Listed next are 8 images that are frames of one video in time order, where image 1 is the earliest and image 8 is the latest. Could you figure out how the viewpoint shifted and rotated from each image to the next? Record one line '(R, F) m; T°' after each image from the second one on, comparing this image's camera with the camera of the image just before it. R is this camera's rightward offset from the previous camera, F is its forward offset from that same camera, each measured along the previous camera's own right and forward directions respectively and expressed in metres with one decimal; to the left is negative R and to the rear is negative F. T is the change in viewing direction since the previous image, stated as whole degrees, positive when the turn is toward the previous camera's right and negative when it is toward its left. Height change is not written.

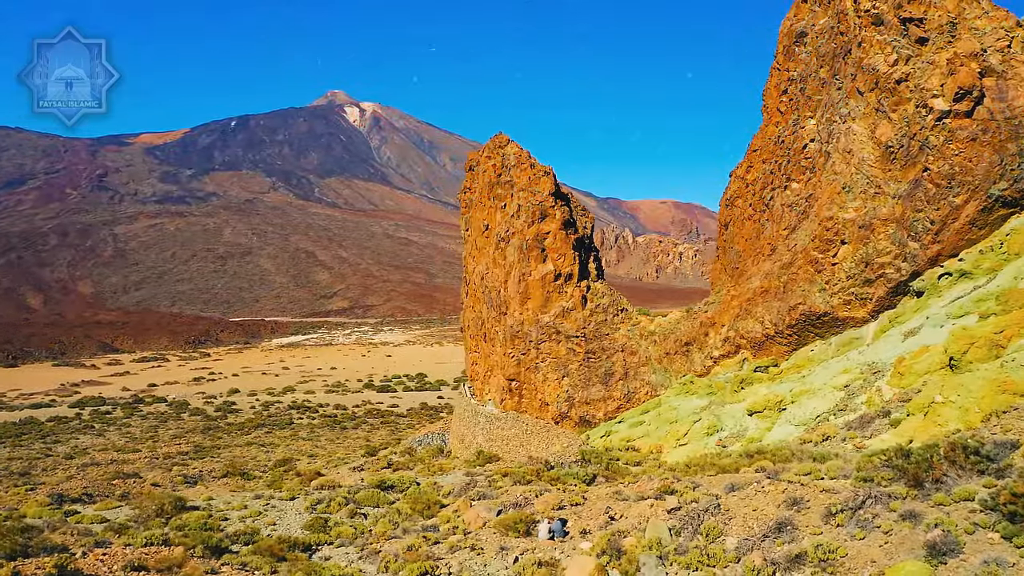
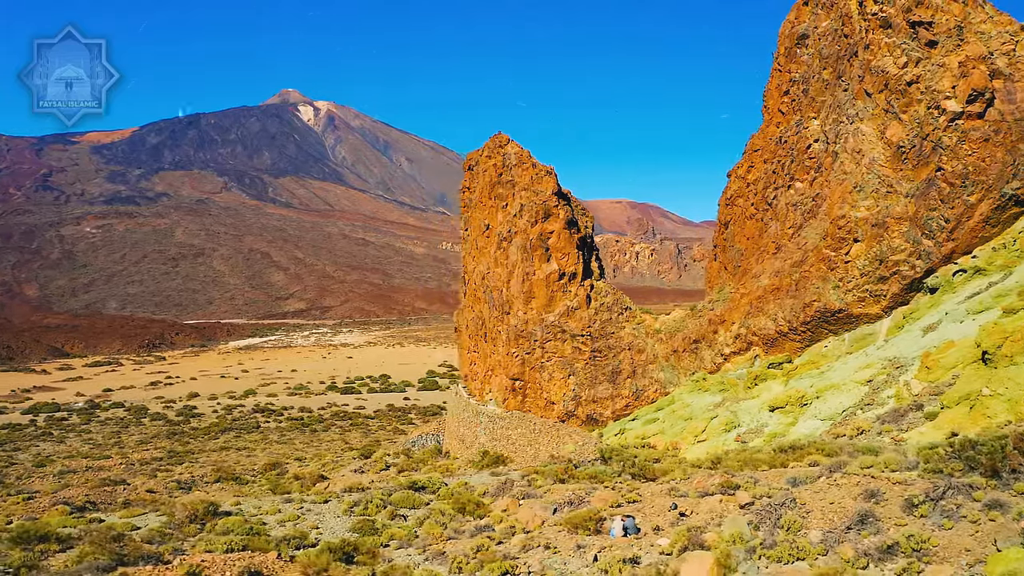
(-0.8, 0.0) m; +2°
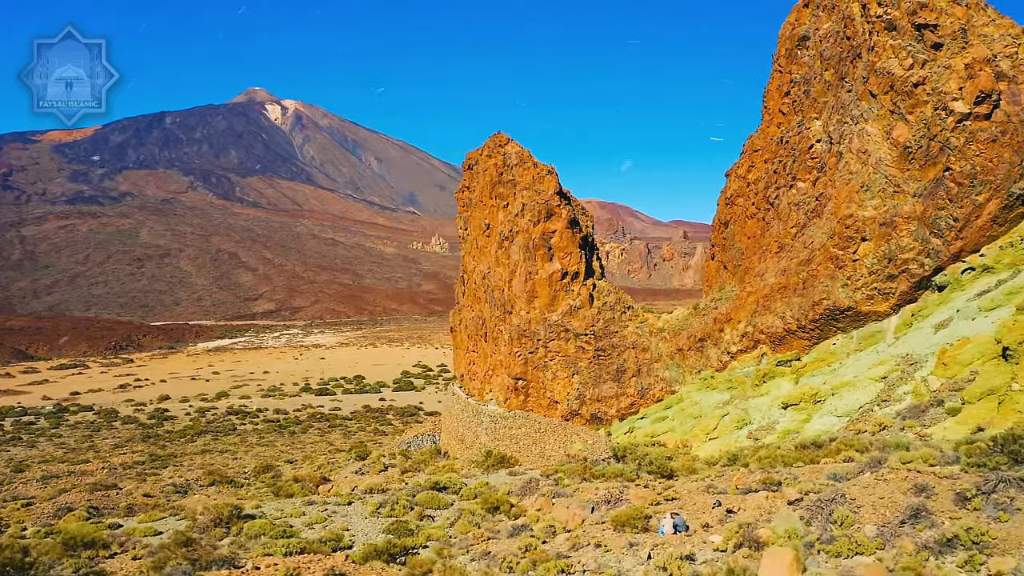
(-0.6, 0.0) m; +2°
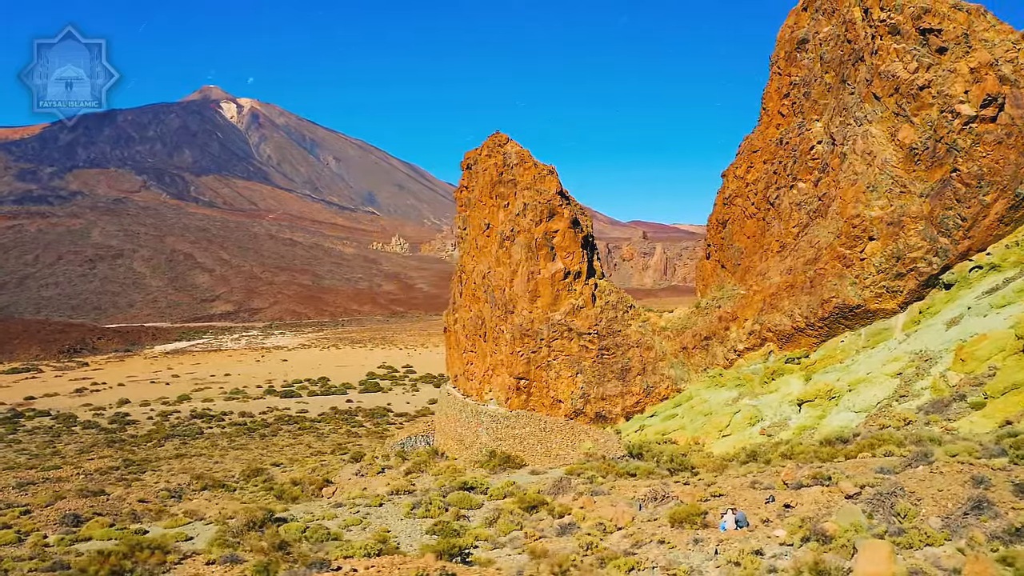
(-0.7, 0.0) m; +2°
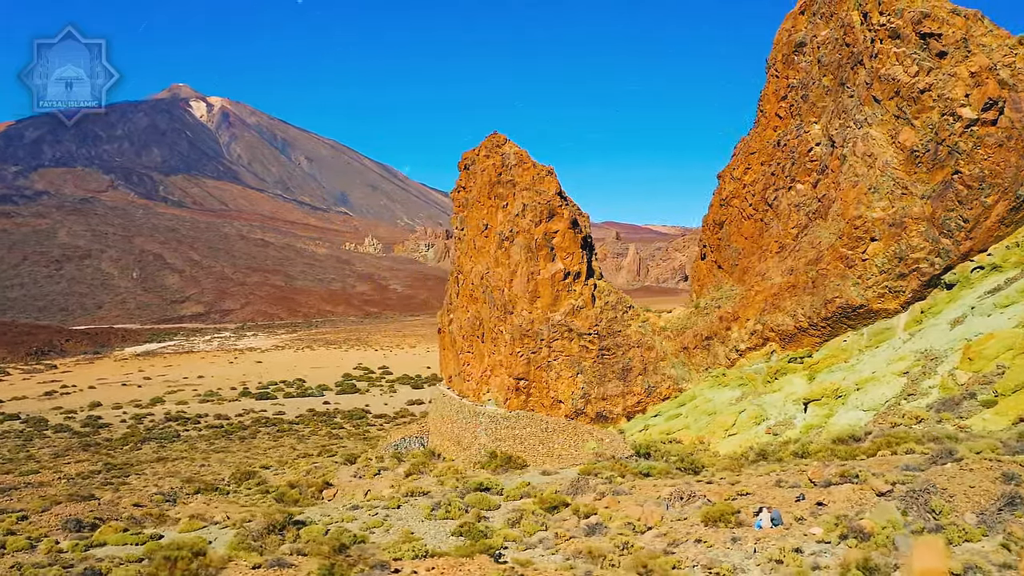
(-0.5, 0.0) m; +2°
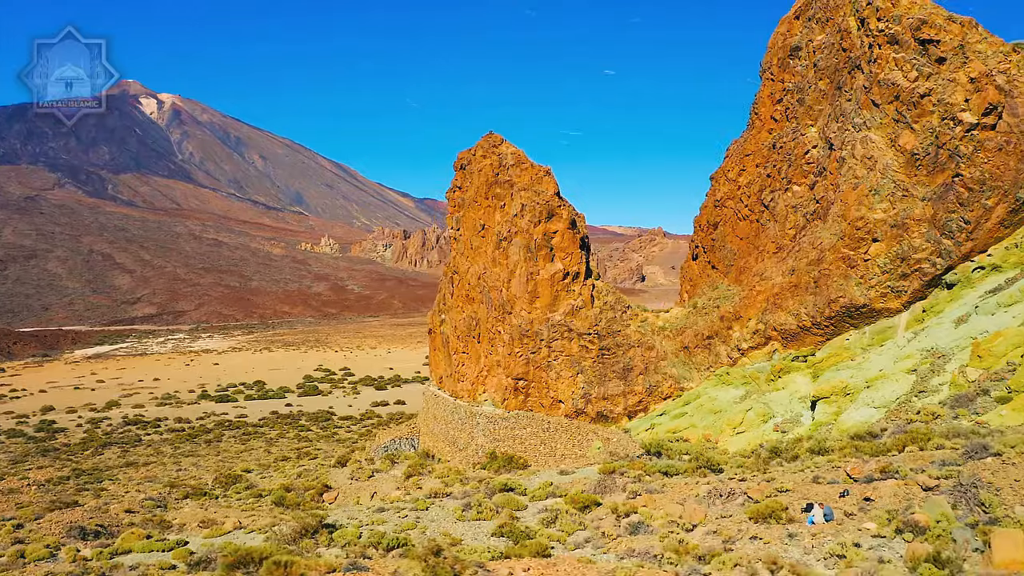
(-0.7, 0.0) m; +2°
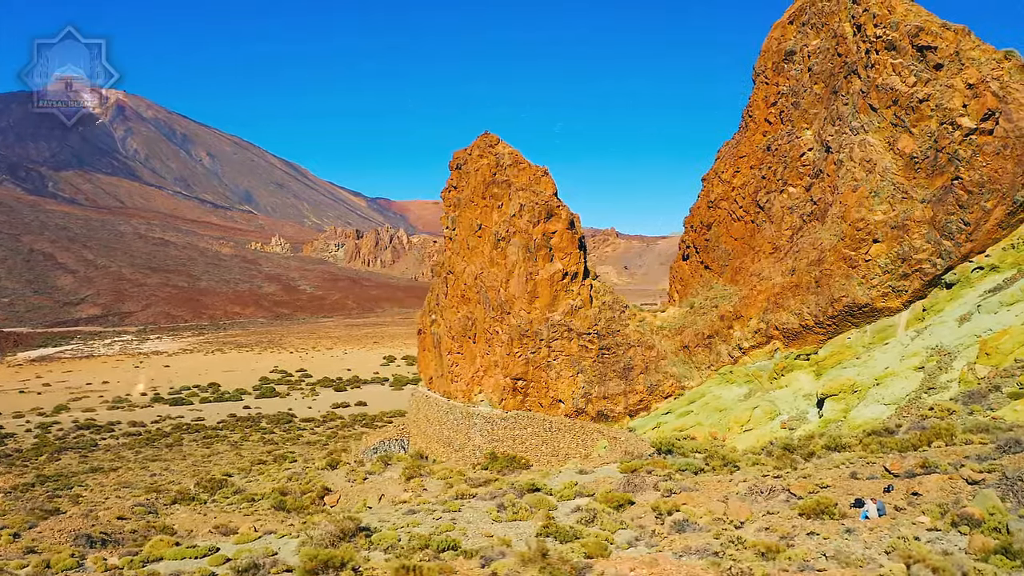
(-0.8, 0.0) m; +3°
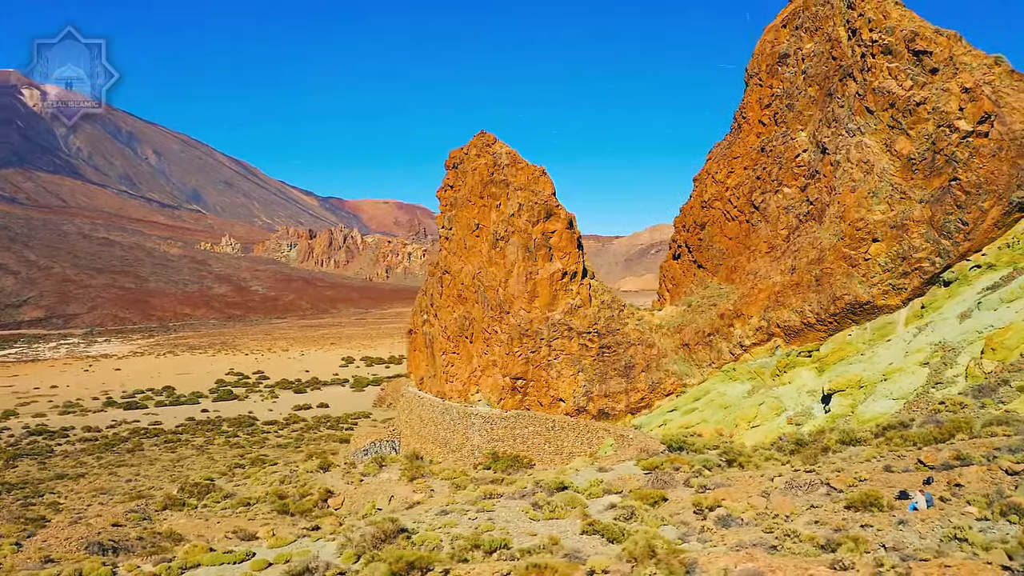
(-0.8, 0.0) m; +3°
